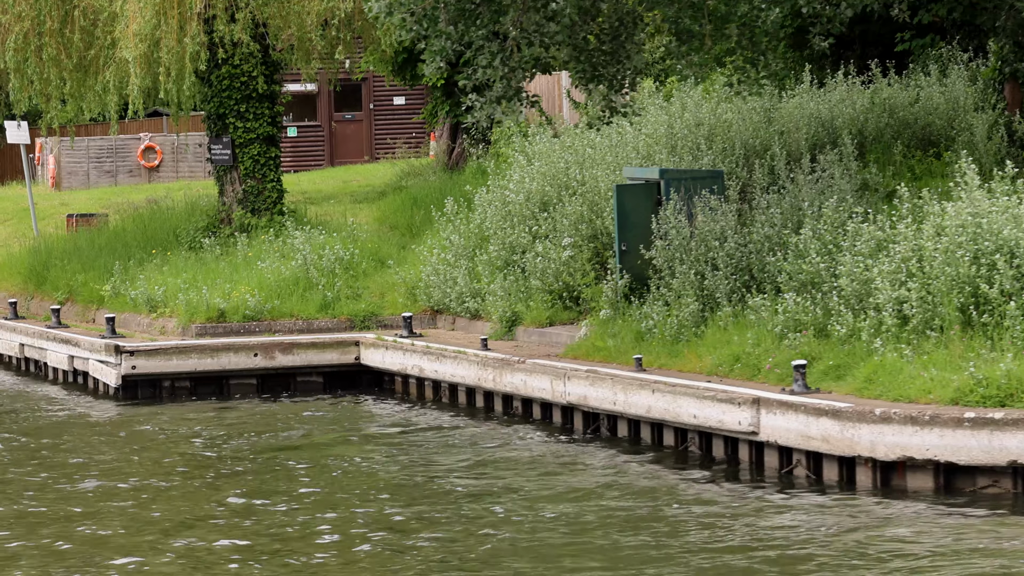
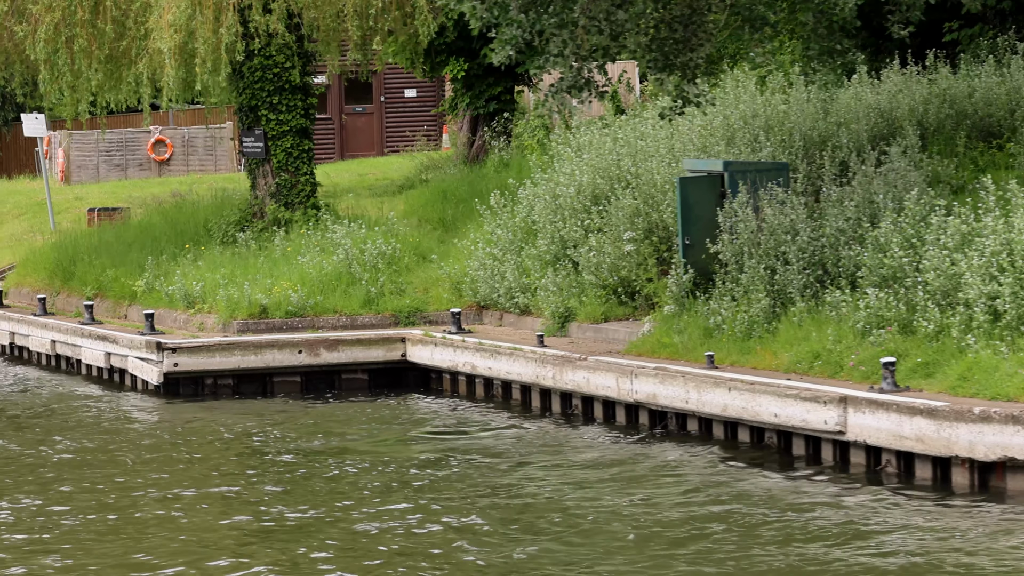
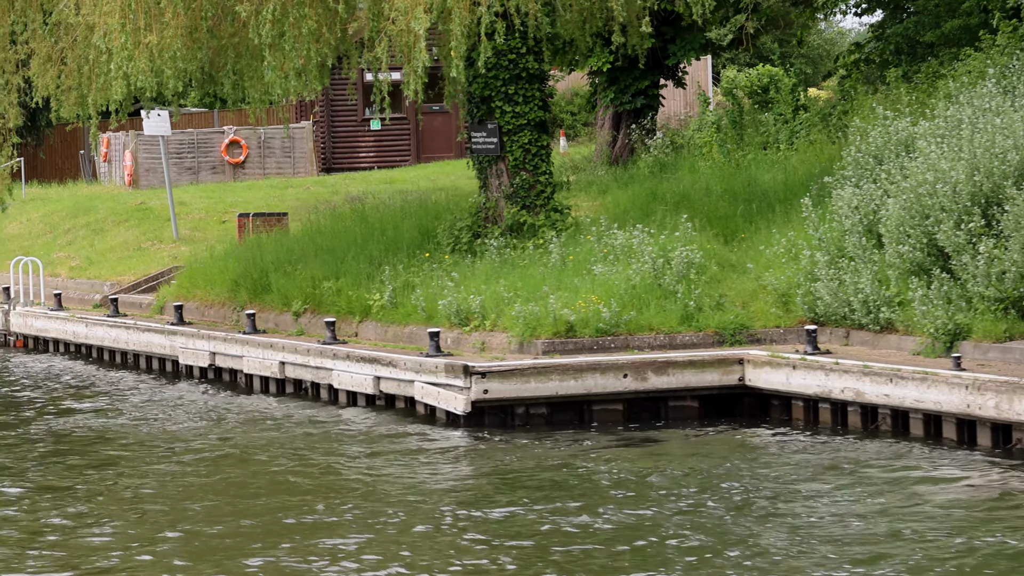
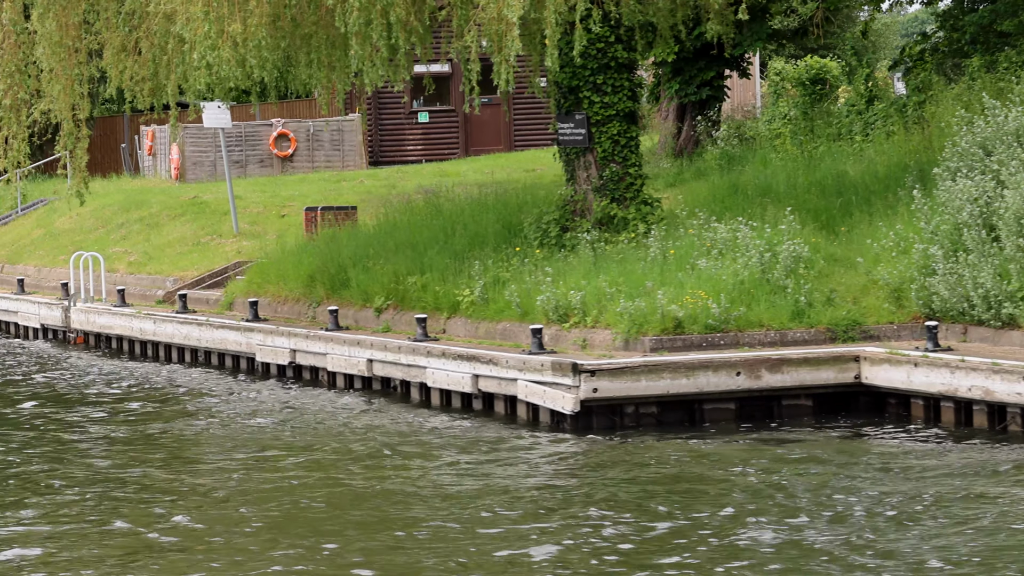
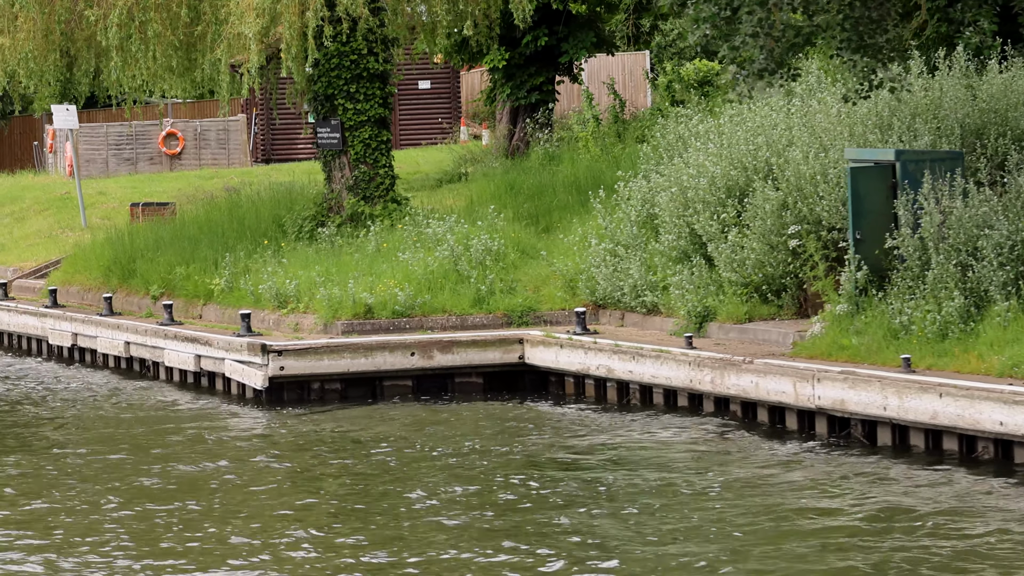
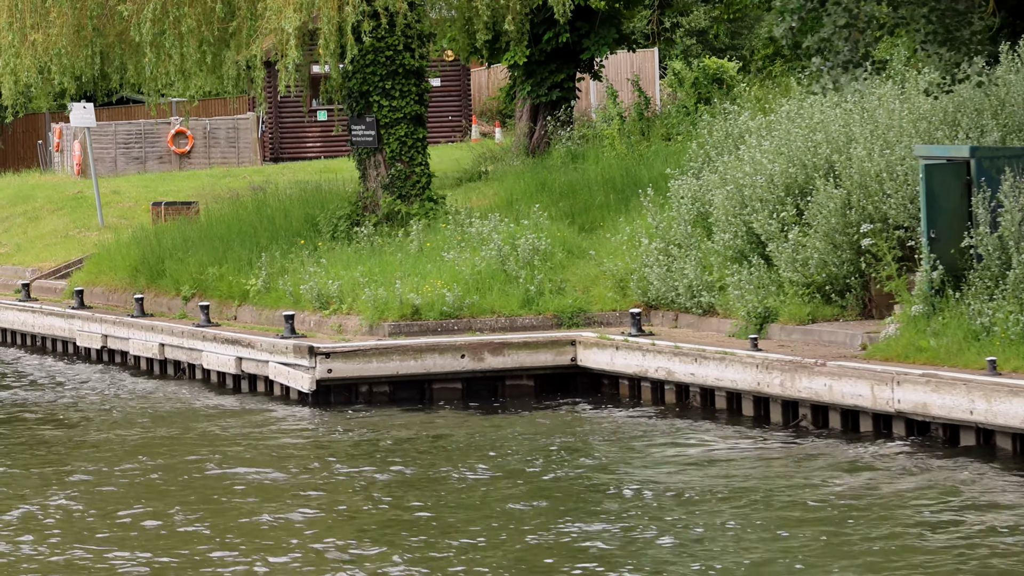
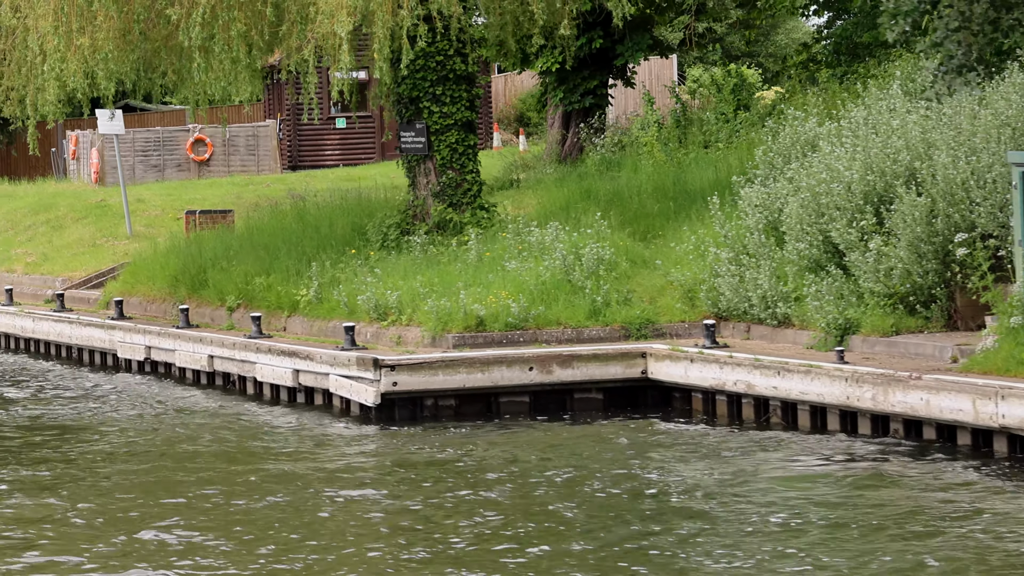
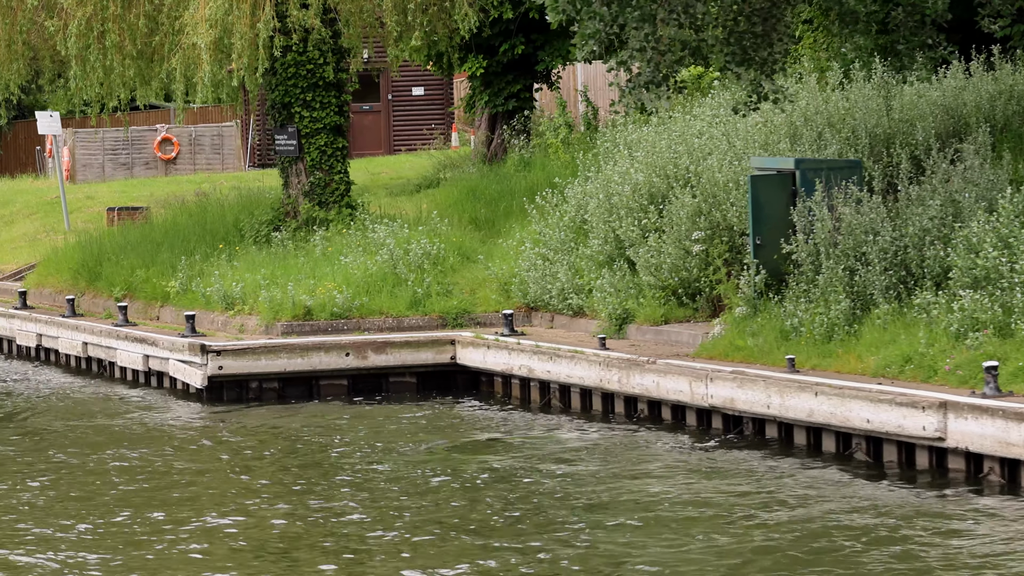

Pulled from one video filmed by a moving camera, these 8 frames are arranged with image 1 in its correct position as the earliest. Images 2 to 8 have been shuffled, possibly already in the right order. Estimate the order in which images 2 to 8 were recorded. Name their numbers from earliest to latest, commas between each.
2, 8, 5, 6, 7, 3, 4
